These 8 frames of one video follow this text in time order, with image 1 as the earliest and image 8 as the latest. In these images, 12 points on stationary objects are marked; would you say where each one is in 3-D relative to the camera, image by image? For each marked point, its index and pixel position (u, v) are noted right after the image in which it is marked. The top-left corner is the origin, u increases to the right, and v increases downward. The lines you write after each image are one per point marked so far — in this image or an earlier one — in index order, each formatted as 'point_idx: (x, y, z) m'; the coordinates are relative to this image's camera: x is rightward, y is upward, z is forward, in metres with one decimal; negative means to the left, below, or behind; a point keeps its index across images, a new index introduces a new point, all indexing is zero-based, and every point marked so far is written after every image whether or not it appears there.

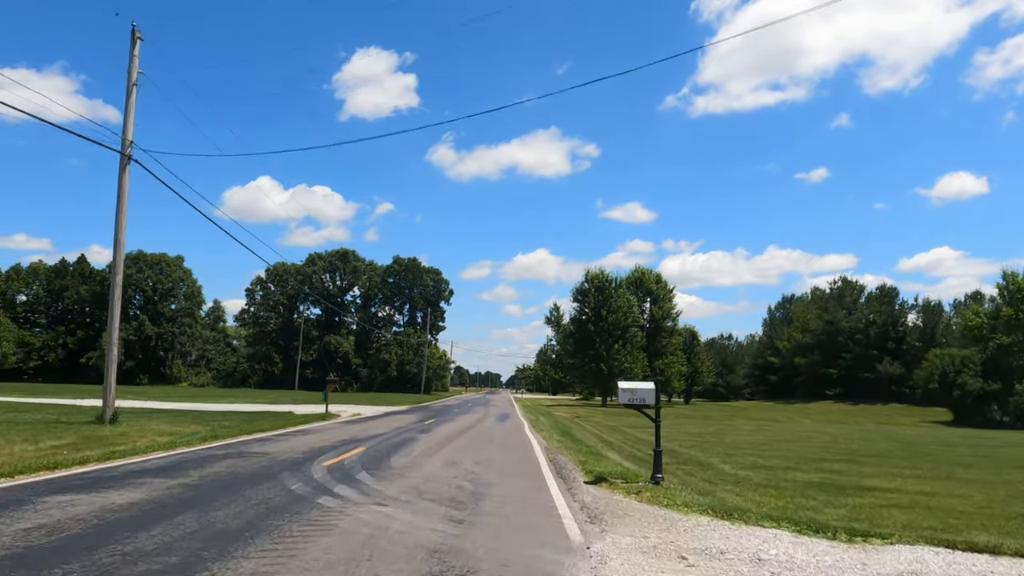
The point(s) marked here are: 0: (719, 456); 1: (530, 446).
0: (+6.0, -4.9, +19.7) m
1: (+0.5, -3.9, +16.8) m
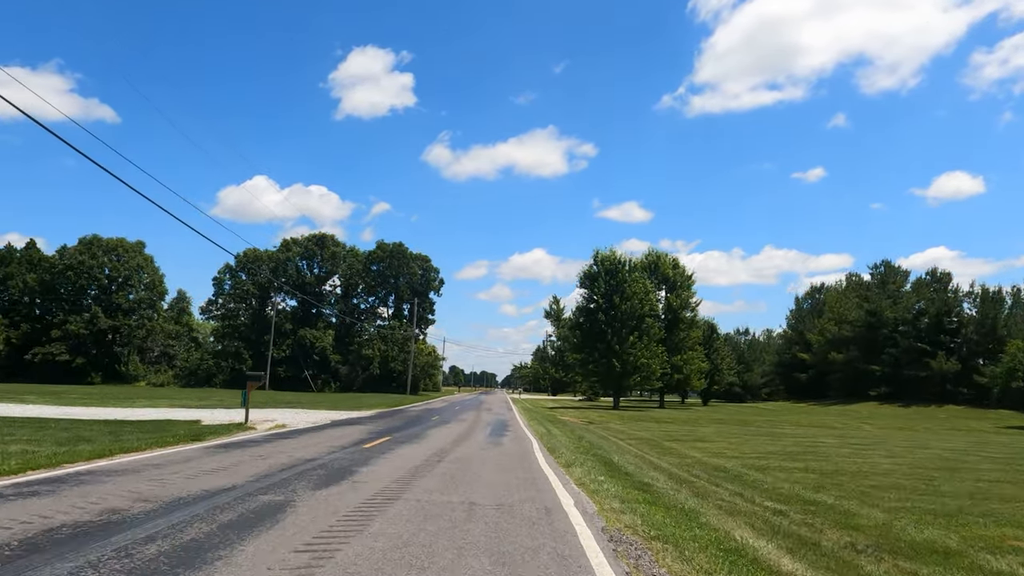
0: (+6.1, -3.4, +9.9) m
1: (+0.6, -2.4, +6.9) m
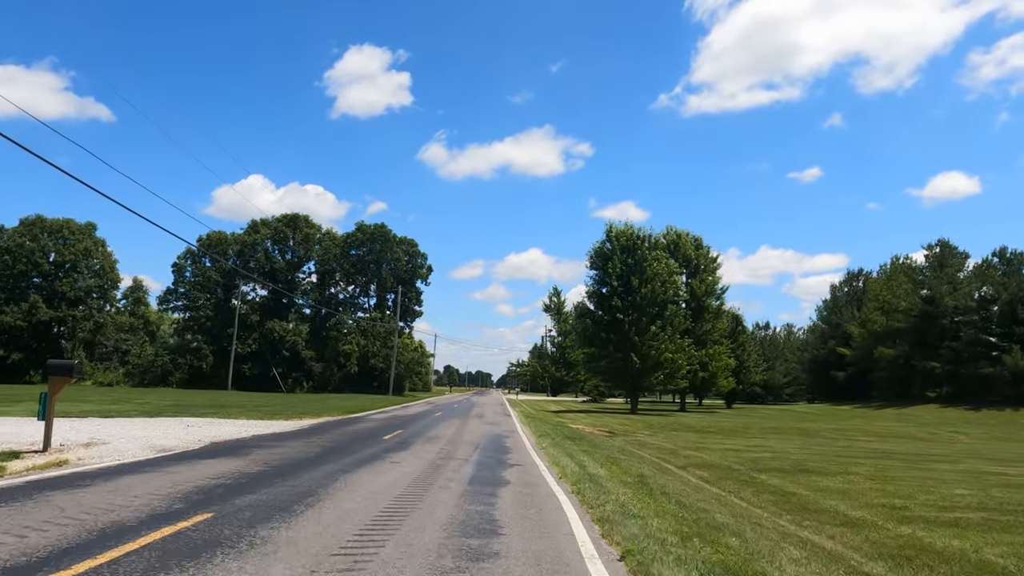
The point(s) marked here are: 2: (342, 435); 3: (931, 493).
0: (+6.2, -1.9, -0.1) m
1: (+0.7, -1.0, -3.1) m
2: (-4.5, -3.9, +18.1) m
3: (+8.4, -4.0, +13.3) m
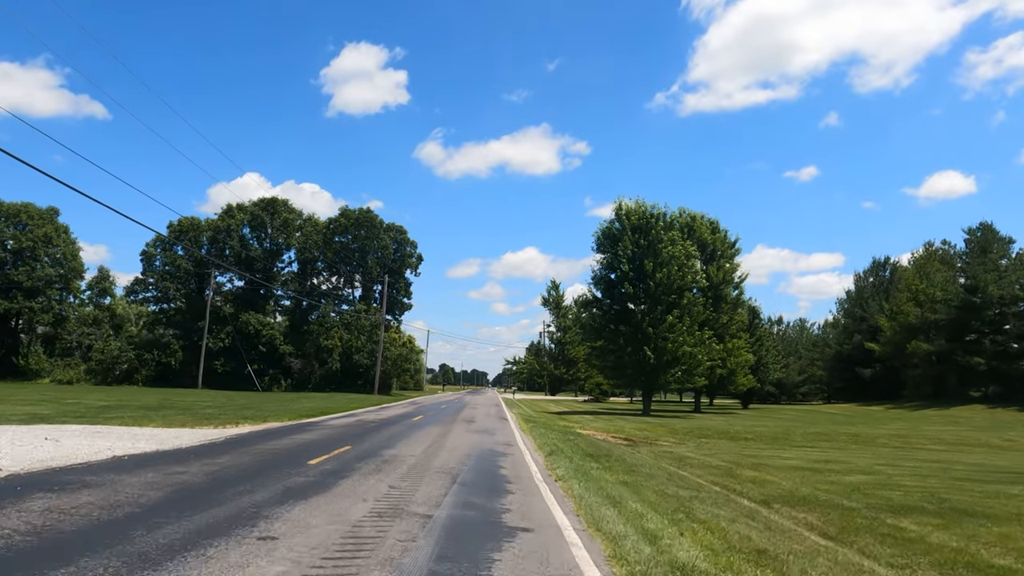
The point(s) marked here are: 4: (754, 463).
0: (+6.3, -1.0, -6.0) m
1: (+0.8, -0.1, -9.1) m
2: (-4.6, -3.0, +12.1) m
3: (+8.4, -3.1, +7.4) m
4: (+6.8, -4.9, +18.9) m
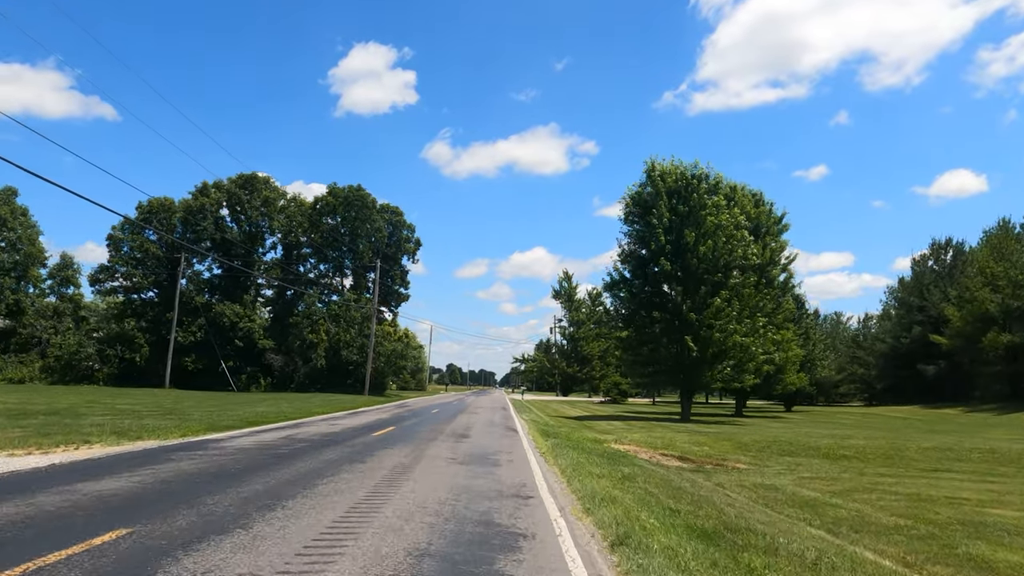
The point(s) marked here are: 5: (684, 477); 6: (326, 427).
0: (+6.2, +0.2, -14.2) m
1: (+0.7, +1.2, -17.2) m
2: (-4.4, -1.7, +4.1) m
3: (+8.5, -1.9, -0.8) m
4: (+7.0, -3.7, +10.8) m
5: (+3.7, -4.0, +14.6) m
6: (-5.1, -3.8, +18.7) m
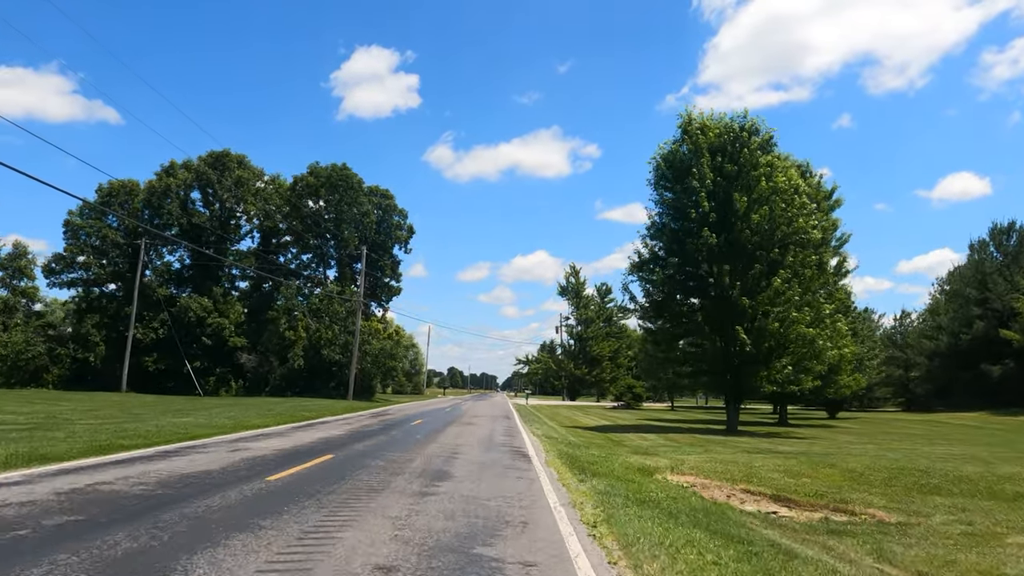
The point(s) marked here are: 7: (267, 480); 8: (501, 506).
0: (+6.3, +1.3, -21.3) m
1: (+0.8, +2.3, -24.2) m
2: (-4.3, -0.7, -3.0) m
3: (+8.6, -0.8, -7.9) m
4: (+7.1, -2.7, +3.7) m
5: (+3.8, -3.0, +7.5) m
6: (-5.0, -2.9, +11.6) m
7: (-3.1, -2.5, +8.7) m
8: (-0.2, -2.6, +7.9) m
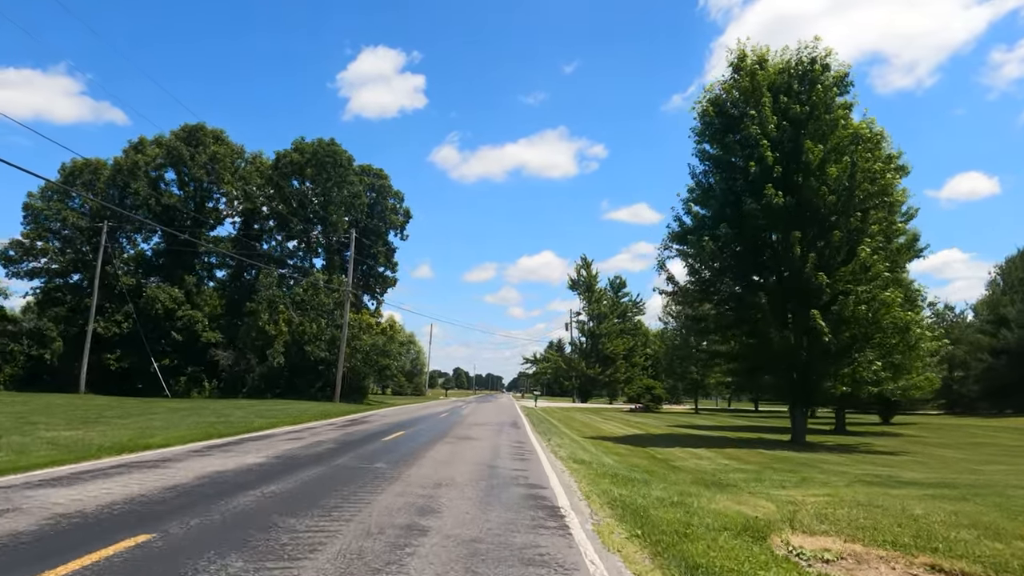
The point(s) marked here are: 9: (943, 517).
0: (+6.2, +2.2, -27.4) m
1: (+0.6, +3.2, -30.3) m
2: (-4.2, +0.2, -9.0) m
3: (+8.6, +0.1, -14.0) m
4: (+7.2, -1.8, -2.4) m
5: (+4.0, -2.2, +1.4) m
6: (-4.8, -2.0, +5.6) m
7: (-3.0, -1.7, +2.7) m
8: (-0.1, -1.7, +1.8) m
9: (+6.4, -3.4, +10.0) m
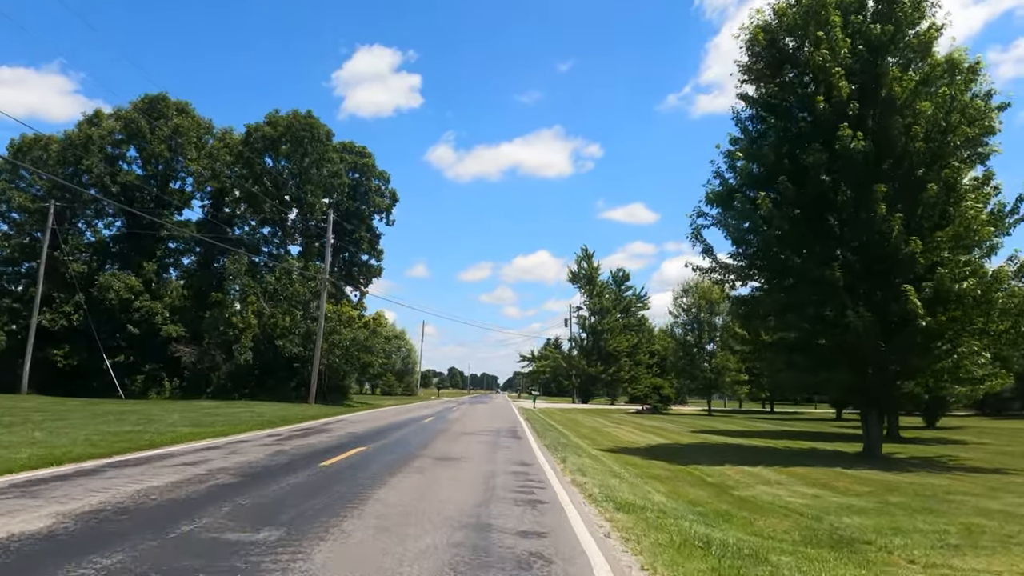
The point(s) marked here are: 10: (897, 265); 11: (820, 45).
0: (+6.5, +3.0, -32.3) m
1: (+1.0, +3.9, -35.3) m
2: (-4.1, +0.9, -14.0) m
3: (+8.8, +0.8, -19.0) m
4: (+7.4, -1.0, -7.4) m
5: (+4.1, -1.4, -3.6) m
6: (-4.7, -1.3, +0.6) m
7: (-2.9, -0.9, -2.3) m
8: (0.0, -1.0, -3.2) m
9: (+6.5, -2.7, +5.0) m
10: (+9.7, +0.7, +17.2) m
11: (+8.2, +6.5, +18.3) m
